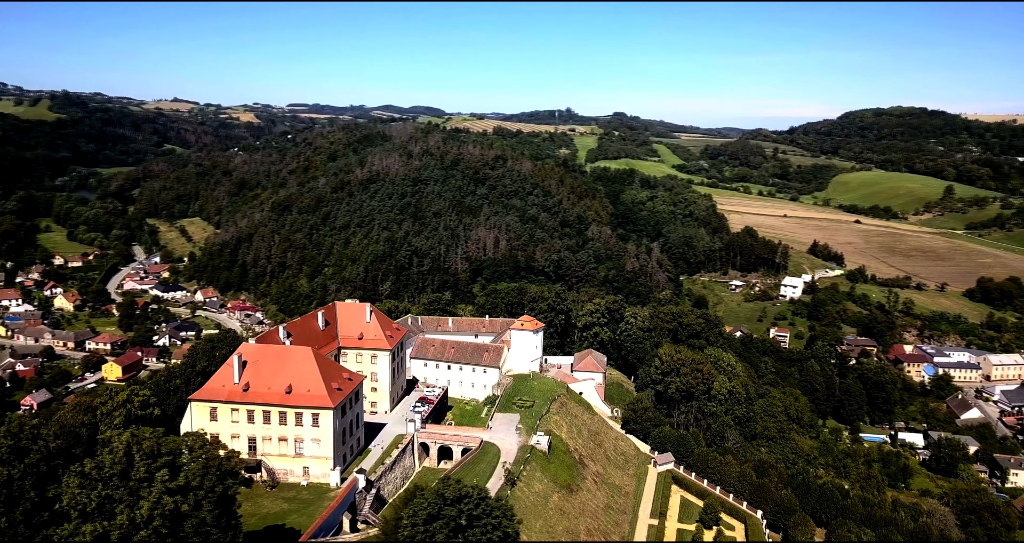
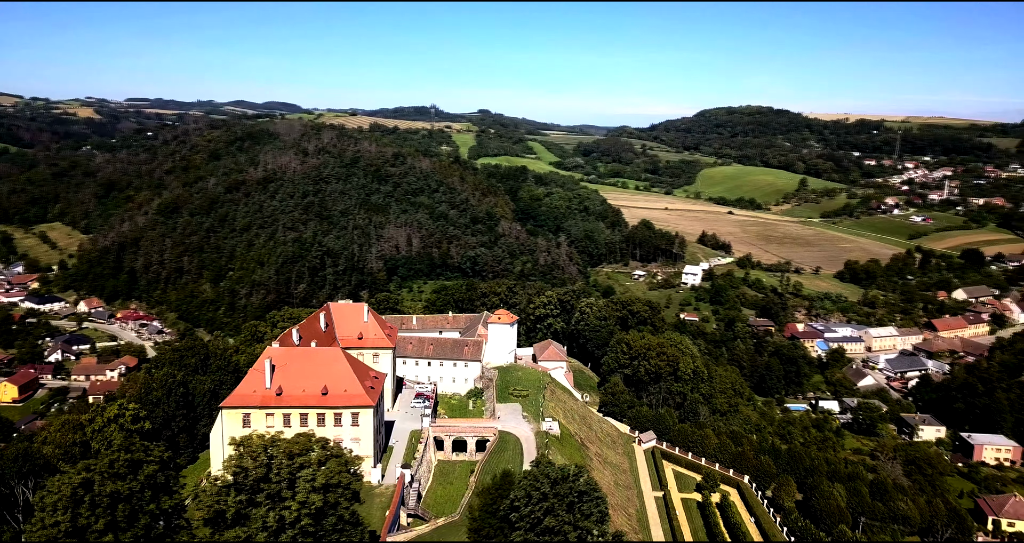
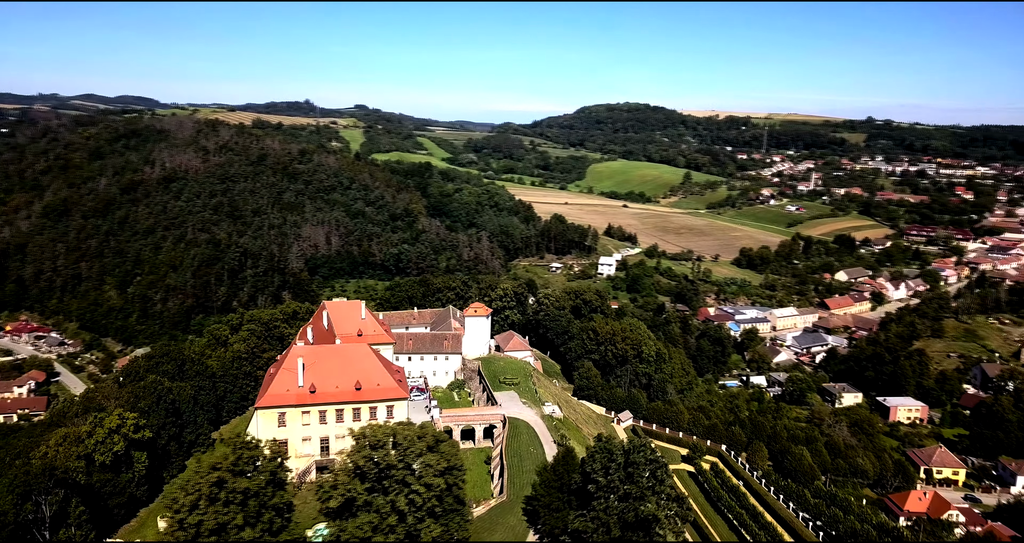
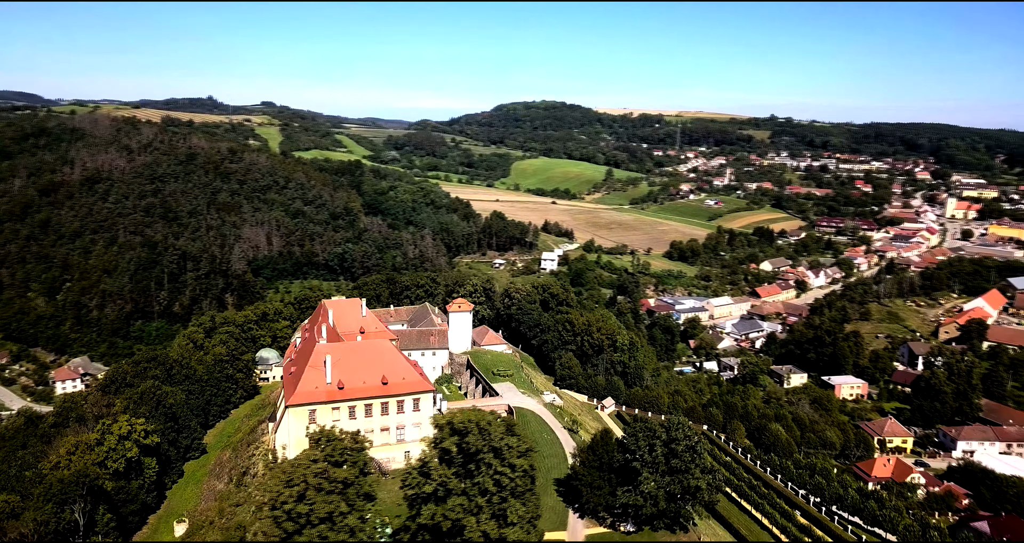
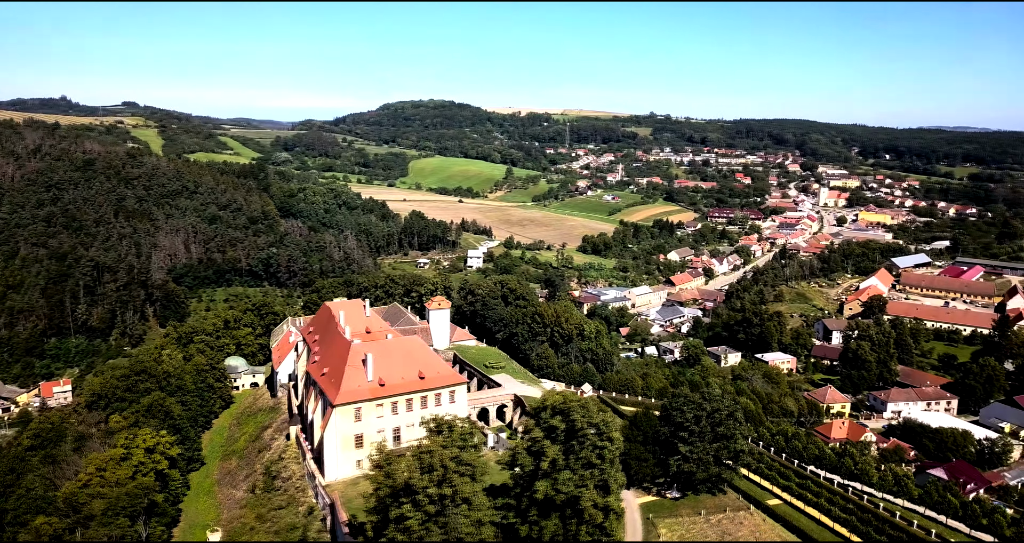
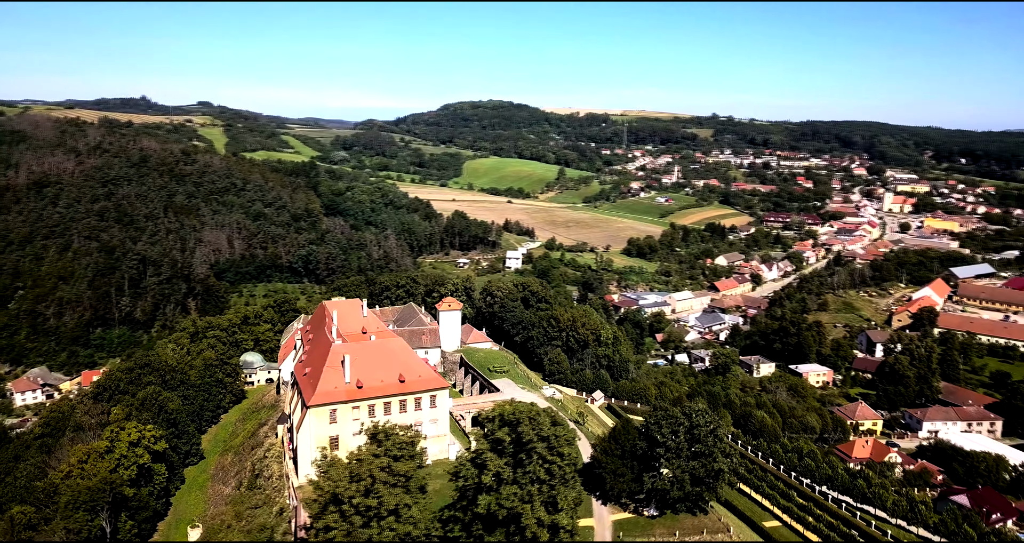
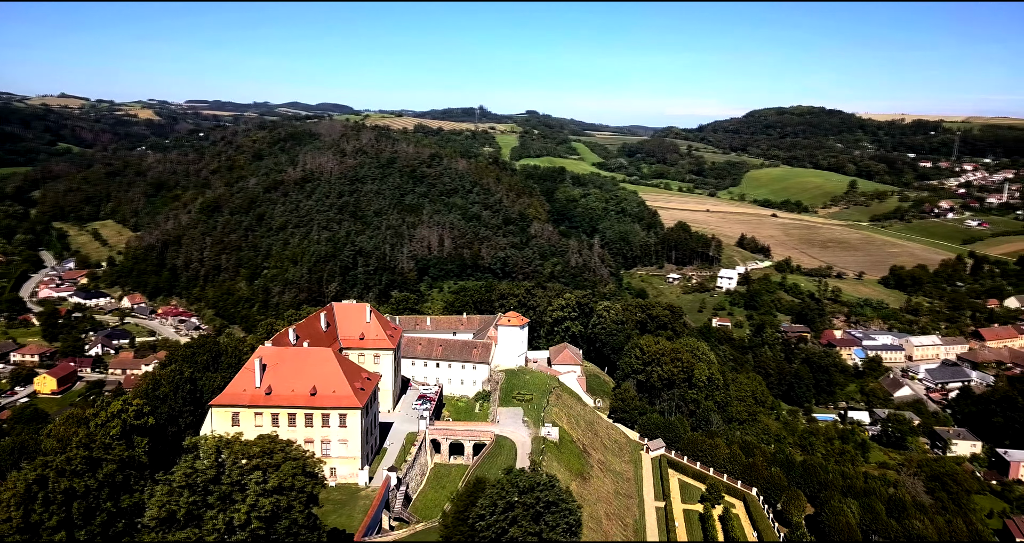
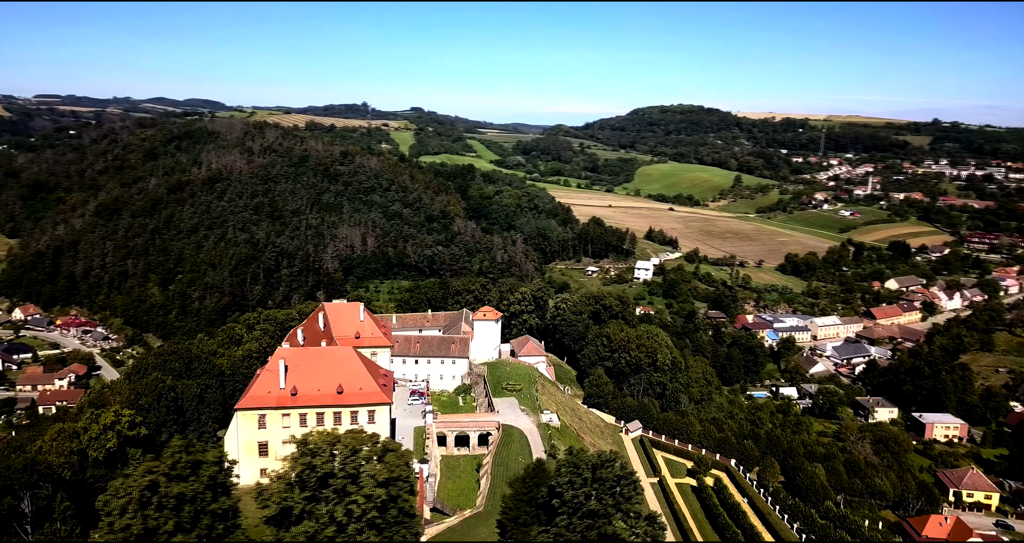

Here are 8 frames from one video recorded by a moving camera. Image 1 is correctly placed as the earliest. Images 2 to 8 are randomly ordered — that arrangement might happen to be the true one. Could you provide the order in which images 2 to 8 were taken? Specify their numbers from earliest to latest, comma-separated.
7, 2, 8, 3, 4, 6, 5
